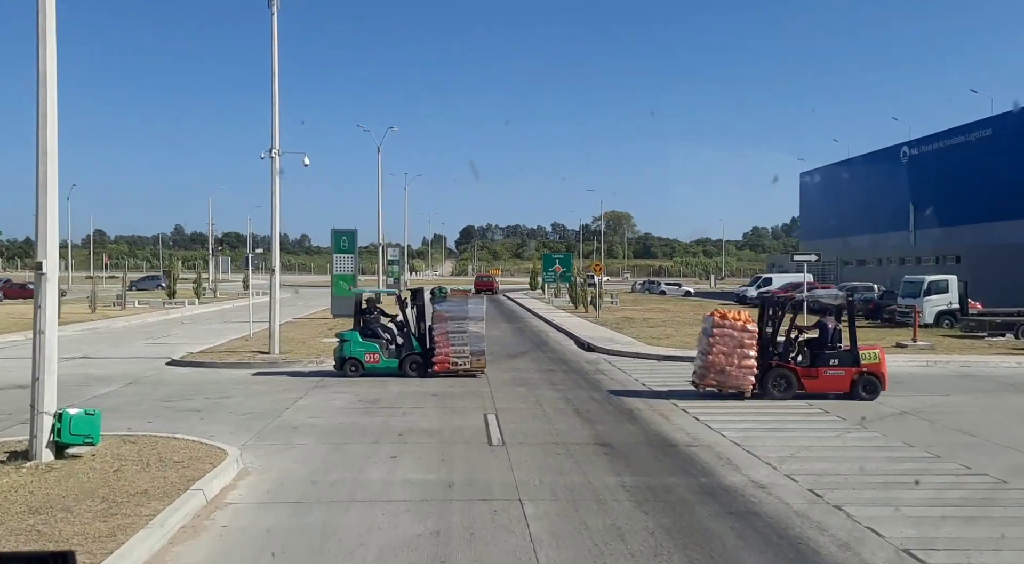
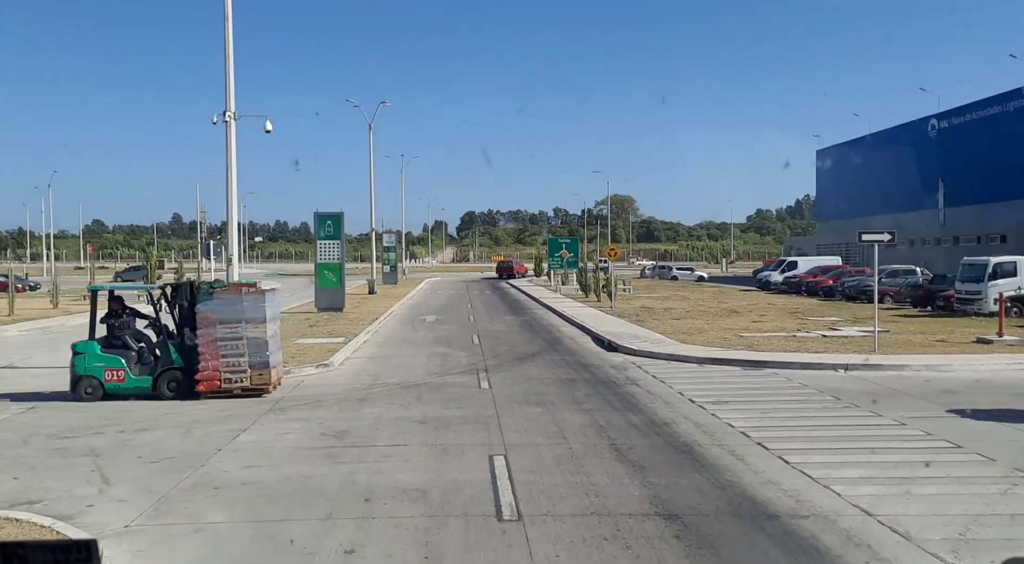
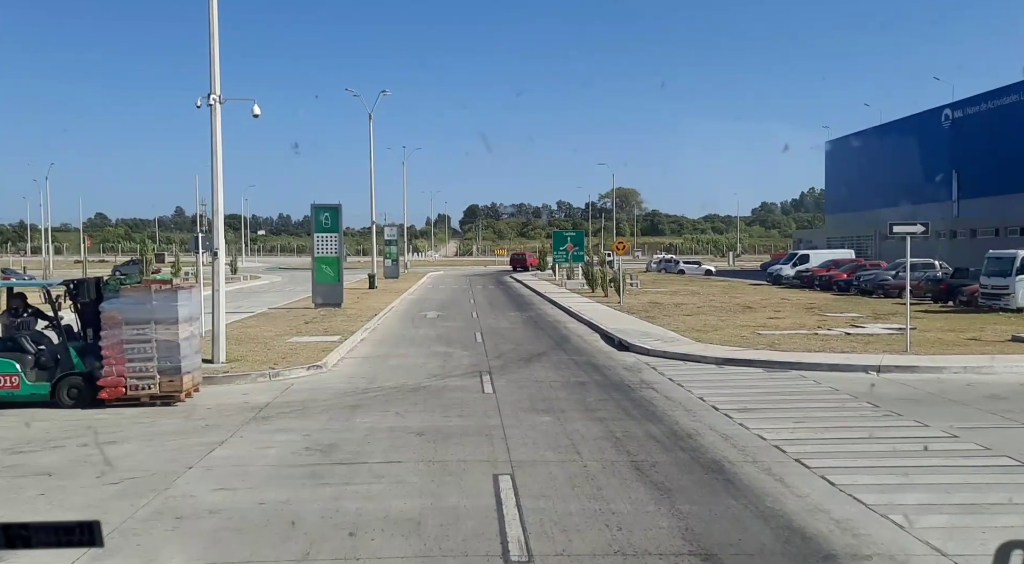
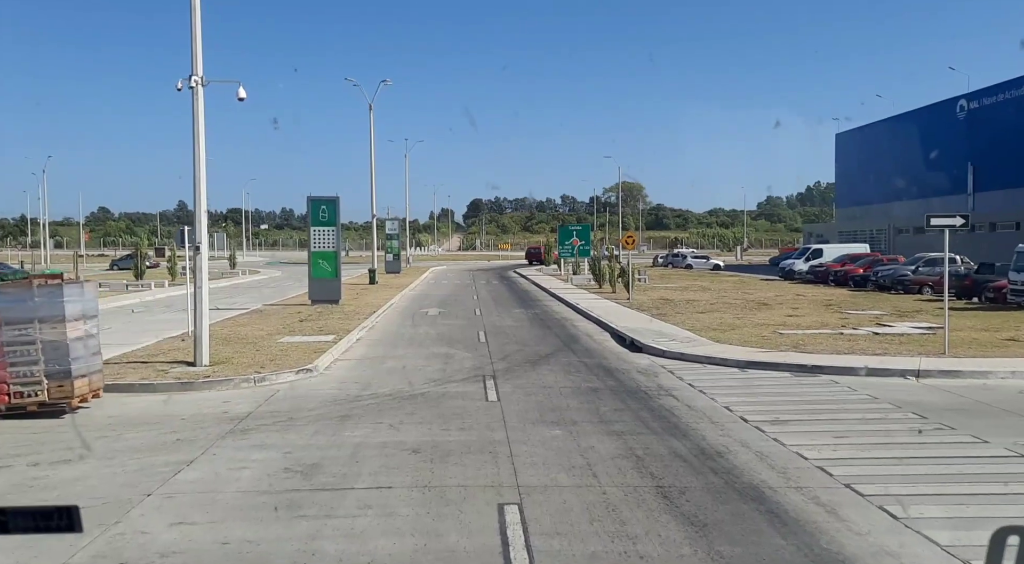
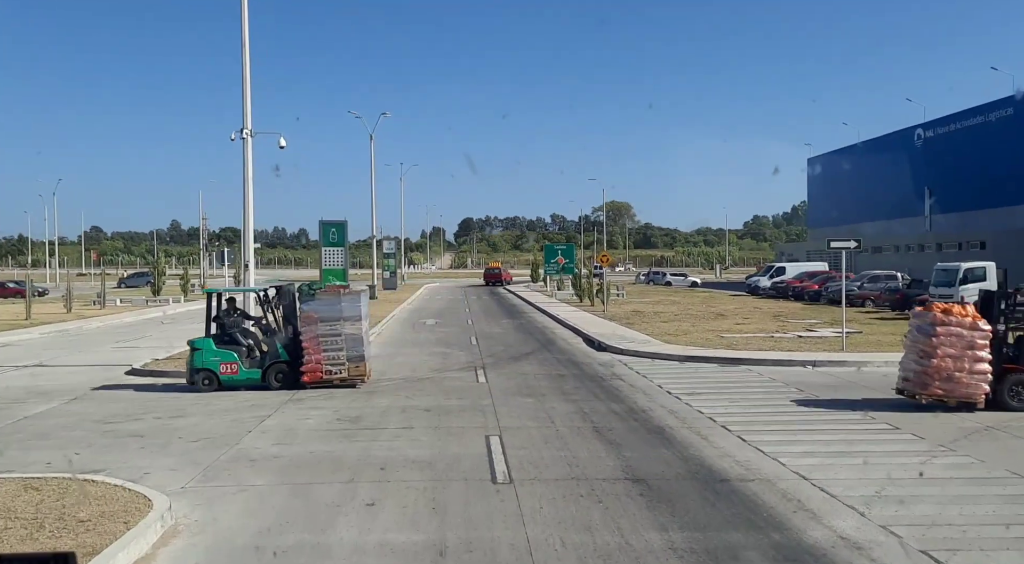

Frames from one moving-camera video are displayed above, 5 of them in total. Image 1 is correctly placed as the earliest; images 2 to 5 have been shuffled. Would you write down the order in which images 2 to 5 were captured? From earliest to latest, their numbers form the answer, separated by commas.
5, 2, 3, 4
